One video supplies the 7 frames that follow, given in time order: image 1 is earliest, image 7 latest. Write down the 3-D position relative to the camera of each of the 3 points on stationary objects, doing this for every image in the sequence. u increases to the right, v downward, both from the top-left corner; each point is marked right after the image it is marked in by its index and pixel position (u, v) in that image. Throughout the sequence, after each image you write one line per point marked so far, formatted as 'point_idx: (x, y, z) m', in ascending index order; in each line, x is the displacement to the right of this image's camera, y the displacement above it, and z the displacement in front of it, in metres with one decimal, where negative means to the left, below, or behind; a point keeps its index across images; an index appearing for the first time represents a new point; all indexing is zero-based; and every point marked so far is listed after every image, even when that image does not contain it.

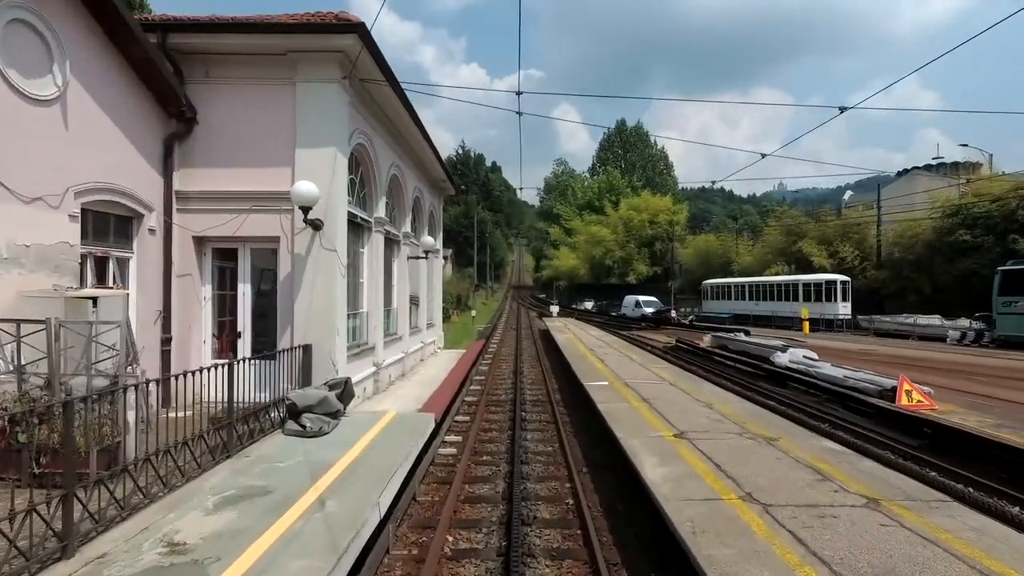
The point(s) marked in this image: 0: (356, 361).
0: (-3.1, -1.4, +10.8) m
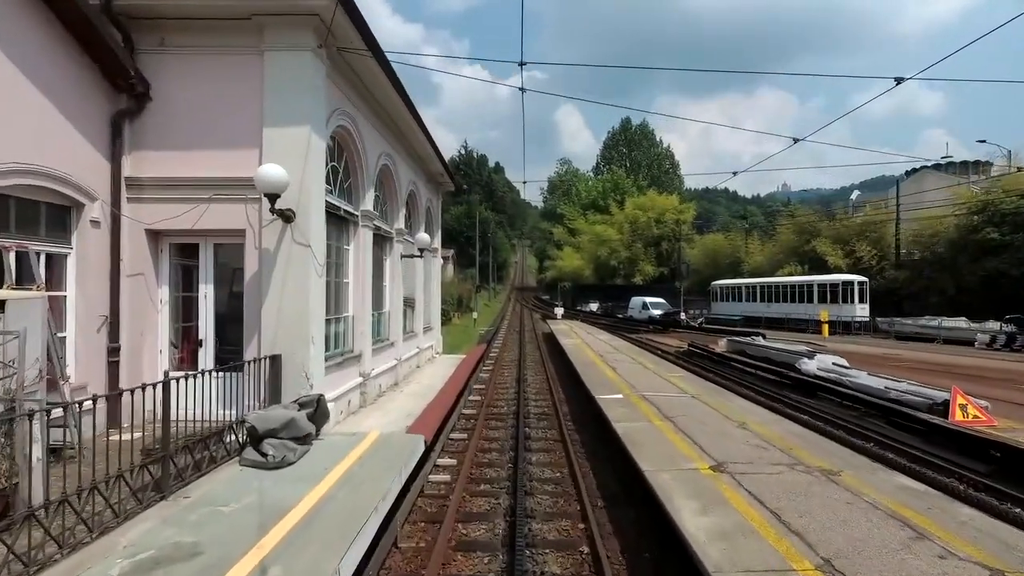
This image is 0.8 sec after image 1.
0: (-3.0, -1.5, +9.5) m
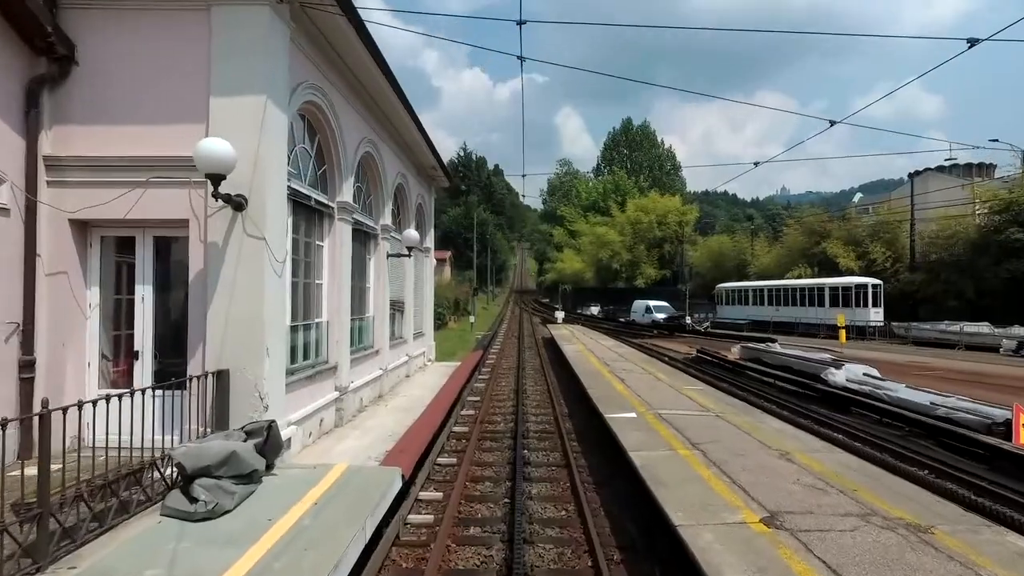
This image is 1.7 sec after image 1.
0: (-3.1, -1.5, +8.2) m
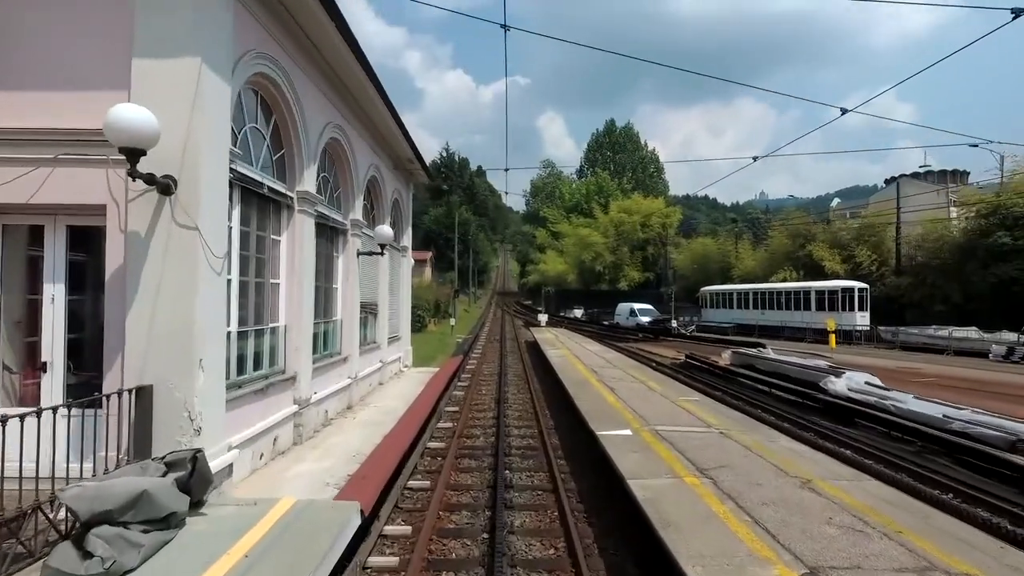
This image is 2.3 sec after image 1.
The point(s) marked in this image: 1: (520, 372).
0: (-3.3, -1.5, +7.1) m
1: (+0.3, -2.8, +18.3) m
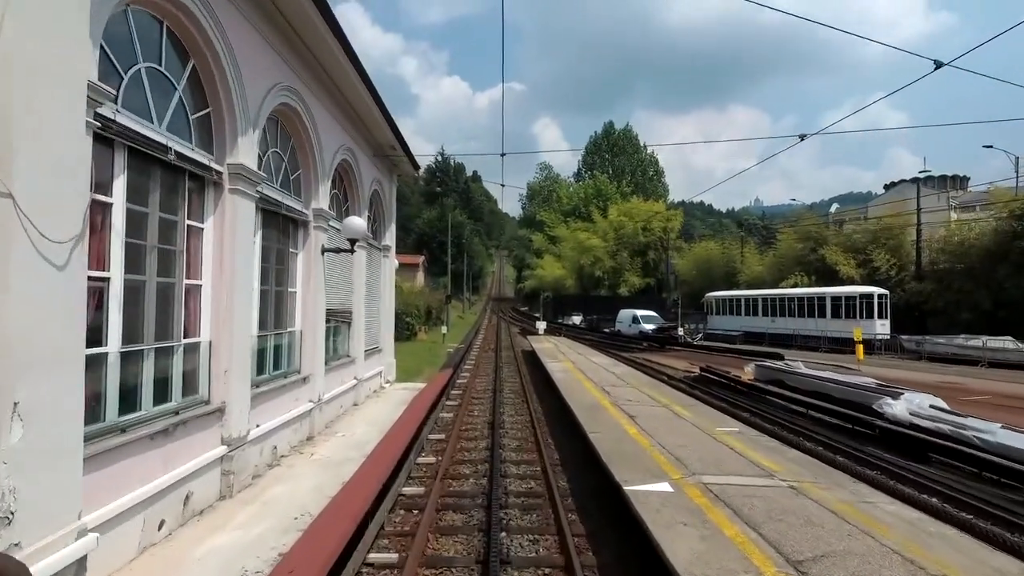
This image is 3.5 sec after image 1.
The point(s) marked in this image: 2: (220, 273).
0: (-3.4, -1.5, +5.0) m
1: (+0.2, -2.9, +16.3) m
2: (-3.5, +0.2, +6.6) m
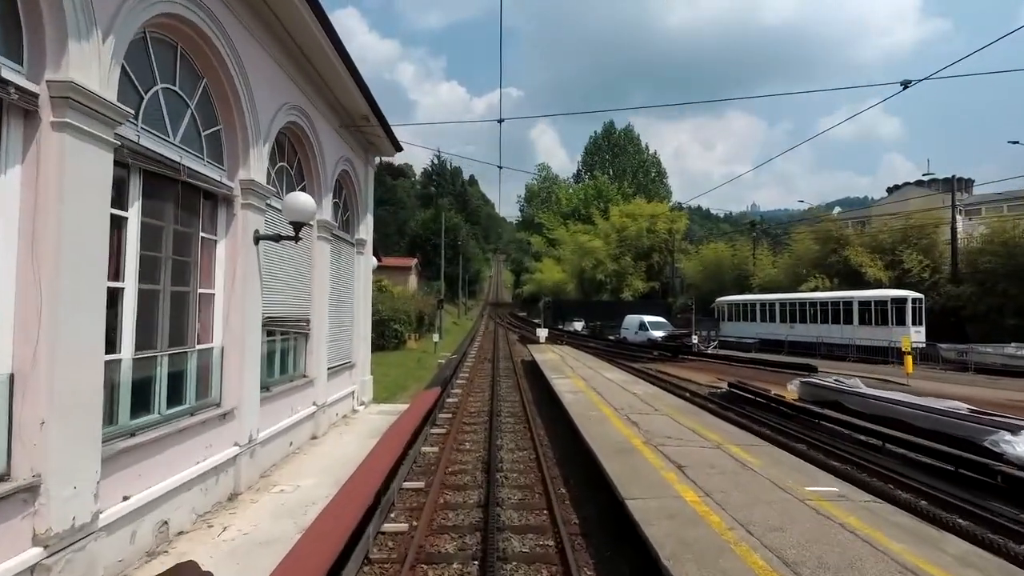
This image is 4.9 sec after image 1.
0: (-3.3, -1.5, +2.4) m
1: (+0.1, -3.0, +13.7) m
2: (-3.4, +0.2, +4.0) m
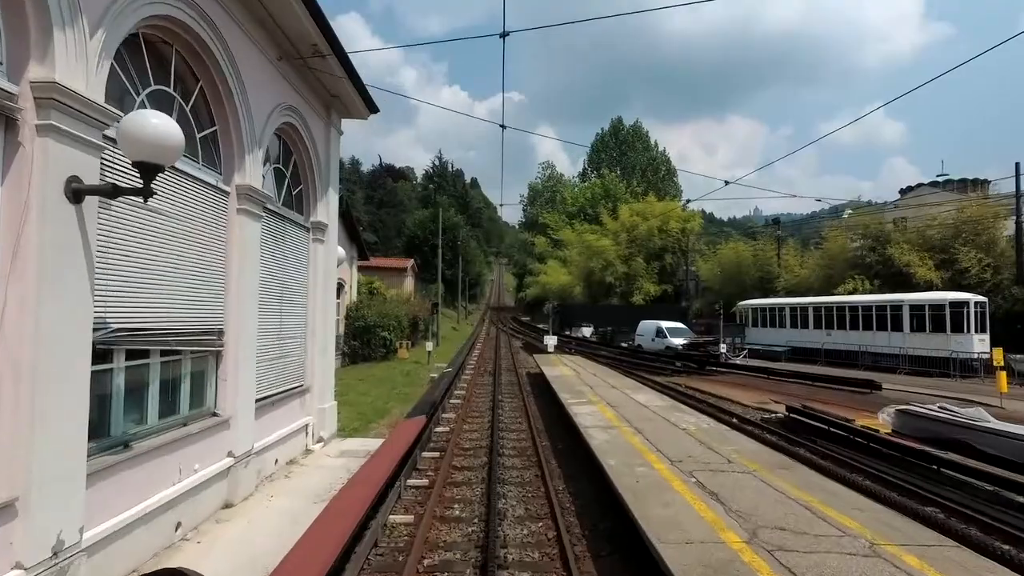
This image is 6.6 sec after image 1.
0: (-3.2, -1.4, -0.7) m
1: (+0.3, -3.0, +10.5) m
2: (-3.3, +0.3, +0.9) m
